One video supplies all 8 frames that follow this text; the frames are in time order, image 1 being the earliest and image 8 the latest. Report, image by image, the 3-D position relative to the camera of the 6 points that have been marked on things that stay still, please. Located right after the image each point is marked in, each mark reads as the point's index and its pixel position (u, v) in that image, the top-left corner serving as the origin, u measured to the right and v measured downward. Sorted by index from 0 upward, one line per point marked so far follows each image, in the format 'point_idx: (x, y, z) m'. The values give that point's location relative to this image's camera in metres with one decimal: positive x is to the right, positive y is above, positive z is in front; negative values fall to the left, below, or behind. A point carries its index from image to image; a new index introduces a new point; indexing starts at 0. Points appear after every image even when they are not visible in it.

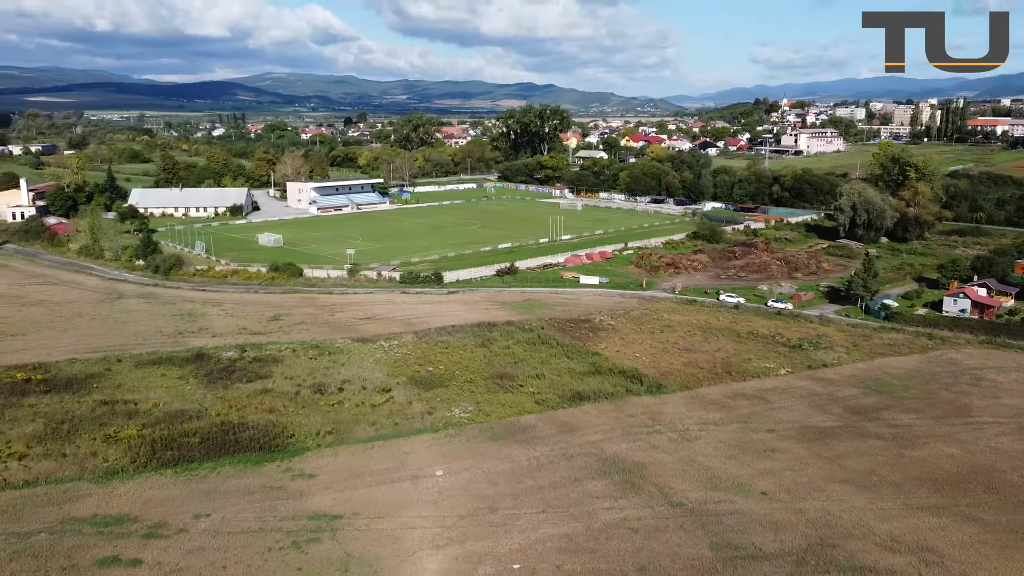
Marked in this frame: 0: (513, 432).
0: (0.0, -2.2, +13.1) m
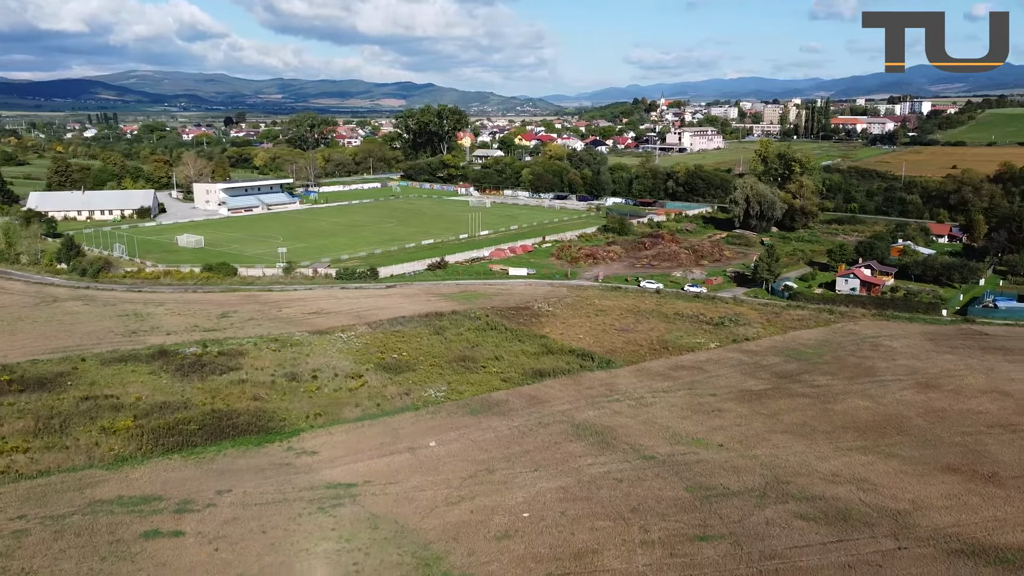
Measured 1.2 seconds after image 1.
0: (-0.4, -2.0, +14.4) m
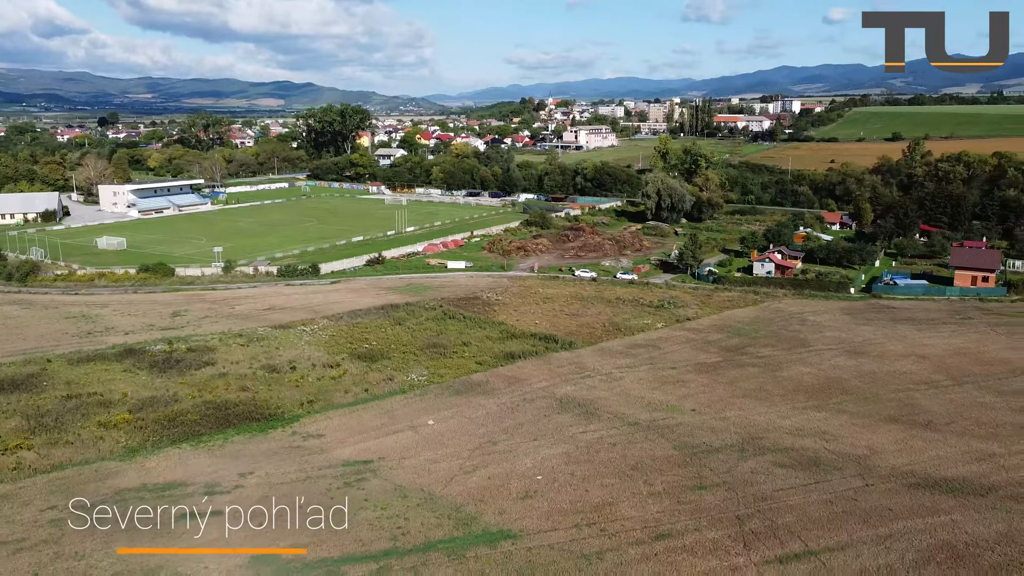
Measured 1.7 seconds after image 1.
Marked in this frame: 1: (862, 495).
0: (-0.7, -1.8, +15.2) m
1: (+4.5, -2.7, +11.1) m
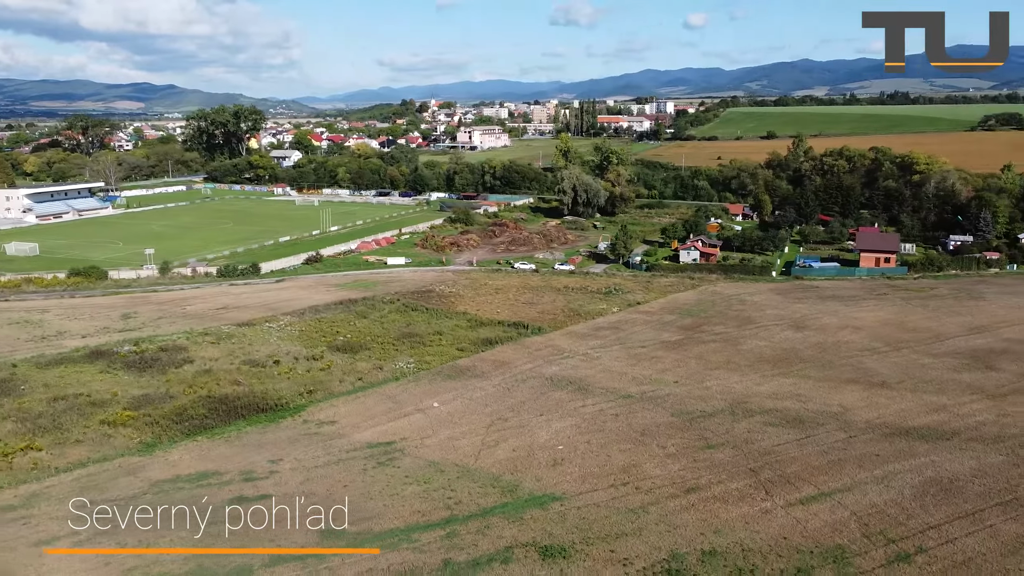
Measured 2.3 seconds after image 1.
0: (-0.9, -1.5, +15.8) m
1: (+4.9, -2.3, +12.4) m
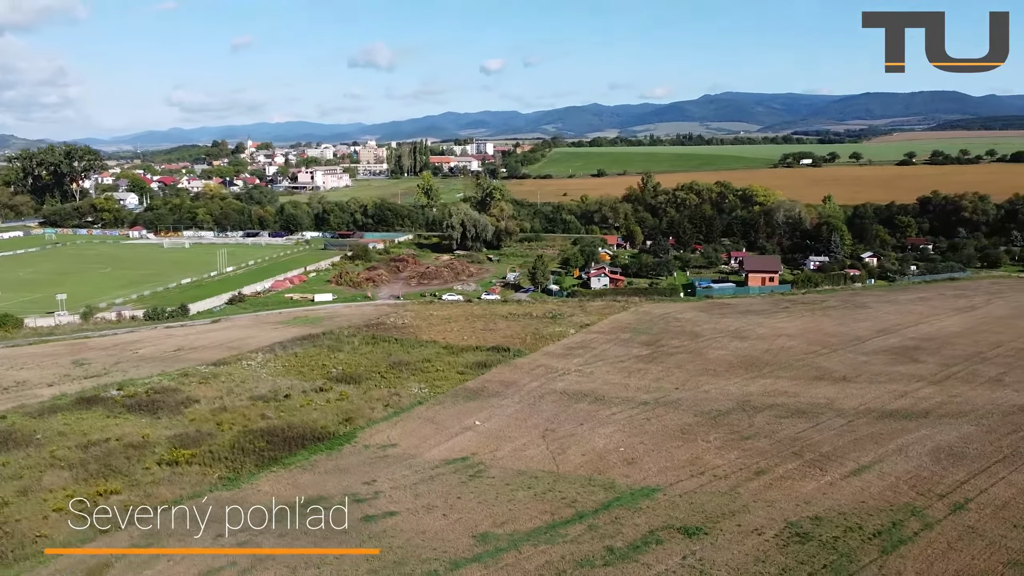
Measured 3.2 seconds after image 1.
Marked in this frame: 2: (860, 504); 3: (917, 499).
0: (-0.6, -2.0, +16.4) m
1: (+5.8, -2.3, +14.5) m
2: (+4.6, -2.8, +11.3) m
3: (+5.4, -2.8, +11.5) m
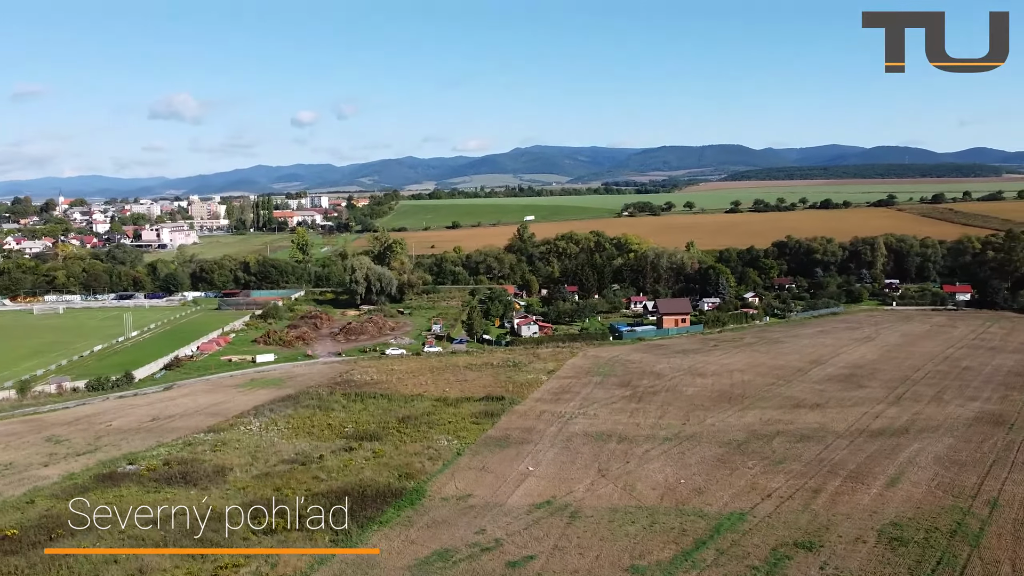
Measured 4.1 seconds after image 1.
0: (-0.1, -3.0, +16.9) m
1: (+6.6, -3.0, +16.3) m
2: (+6.1, -3.3, +12.9) m
3: (+6.9, -3.3, +13.3) m
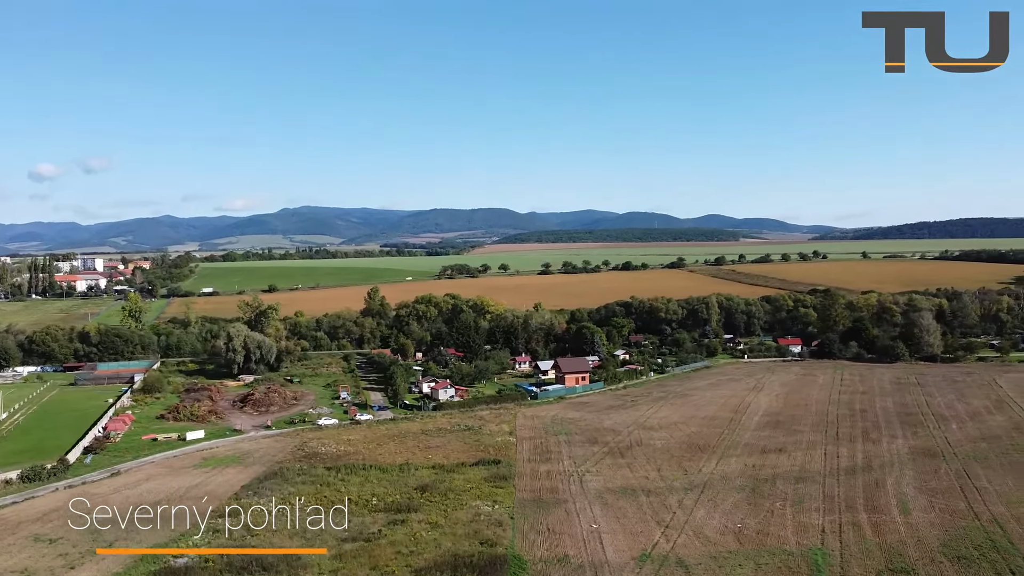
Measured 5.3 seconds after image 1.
0: (+0.6, -4.3, +17.3) m
1: (+7.2, -4.2, +18.5) m
2: (+7.6, -4.3, +15.1) m
3: (+8.3, -4.2, +15.6) m
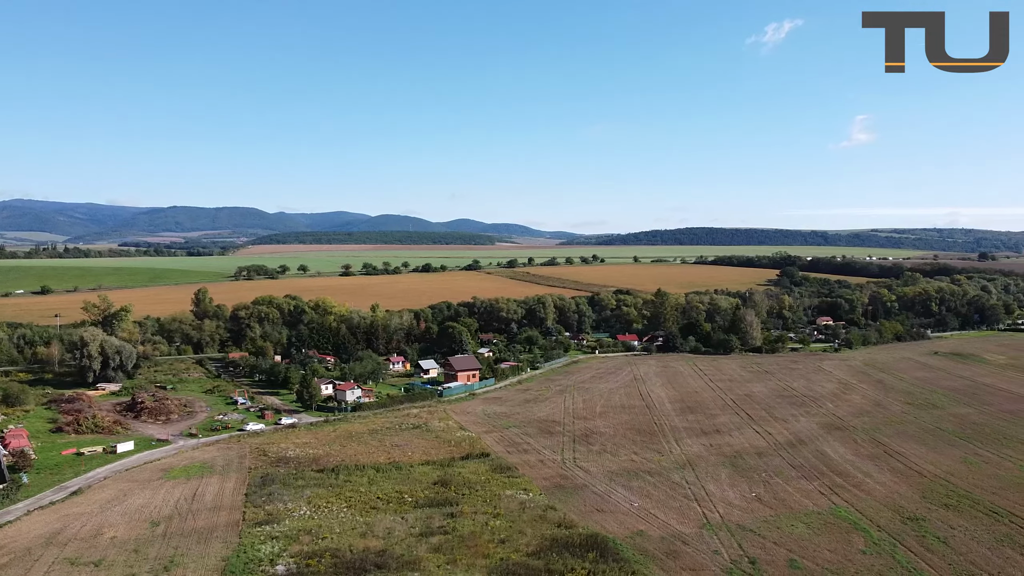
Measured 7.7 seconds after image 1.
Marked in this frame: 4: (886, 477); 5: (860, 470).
0: (+1.1, -4.2, +18.2) m
1: (+7.1, -4.1, +21.3) m
2: (+8.5, -4.2, +18.1) m
3: (+8.9, -4.2, +18.9) m
4: (+8.2, -4.2, +18.9) m
5: (+7.8, -4.2, +19.7) m
